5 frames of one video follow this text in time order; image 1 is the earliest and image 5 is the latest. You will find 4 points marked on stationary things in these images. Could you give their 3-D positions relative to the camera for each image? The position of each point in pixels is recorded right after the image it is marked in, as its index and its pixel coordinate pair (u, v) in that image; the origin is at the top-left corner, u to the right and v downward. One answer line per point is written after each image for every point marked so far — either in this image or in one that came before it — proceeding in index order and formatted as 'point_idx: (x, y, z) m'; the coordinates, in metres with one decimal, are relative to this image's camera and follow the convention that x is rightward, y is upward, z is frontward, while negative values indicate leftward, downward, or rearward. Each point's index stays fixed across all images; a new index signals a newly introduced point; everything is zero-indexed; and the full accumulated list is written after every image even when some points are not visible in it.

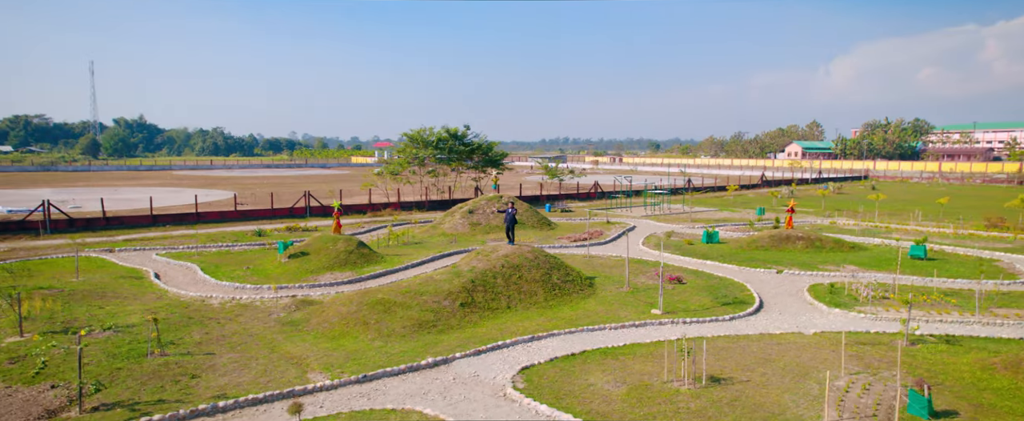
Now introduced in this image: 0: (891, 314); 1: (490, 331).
0: (+10.1, -2.7, +15.9) m
1: (-0.4, -2.8, +14.3) m
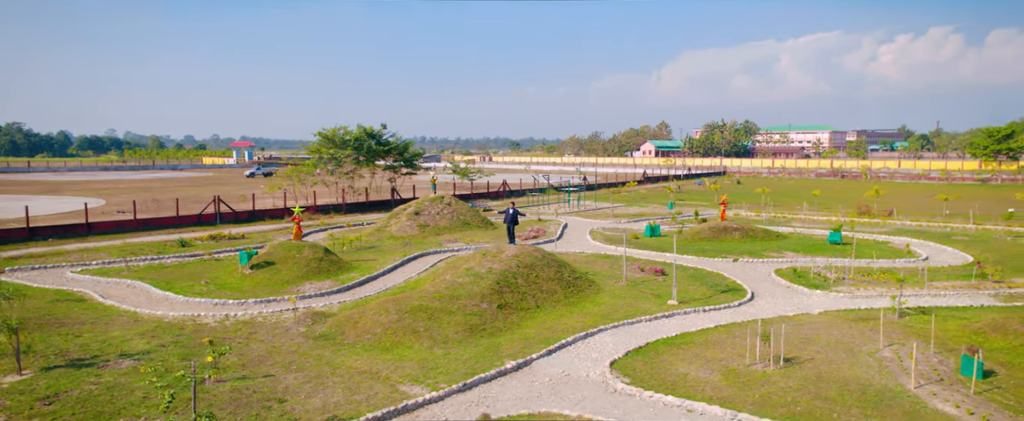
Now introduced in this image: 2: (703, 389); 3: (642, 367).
0: (+10.6, -2.5, +18.1) m
1: (+0.7, -2.8, +14.3) m
2: (+3.4, -3.2, +10.7) m
3: (+2.6, -3.1, +11.8) m
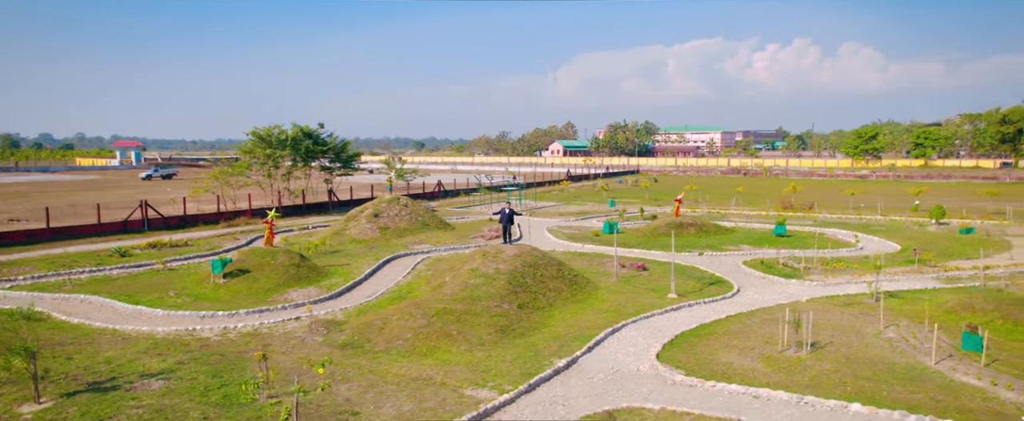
0: (+10.6, -2.3, +19.7) m
1: (+1.3, -2.8, +14.5) m
2: (+4.6, -3.1, +11.3) m
3: (+3.6, -3.0, +12.3) m
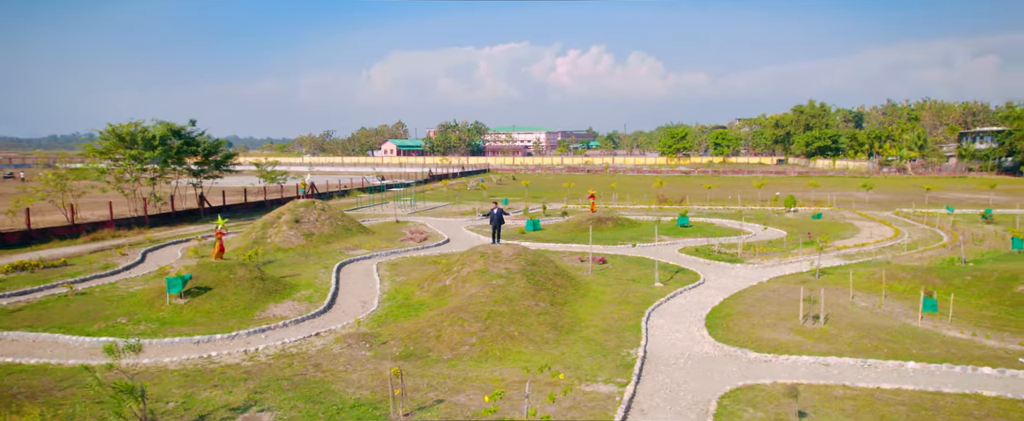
0: (+9.7, -2.0, +22.7) m
1: (+2.3, -2.8, +15.1) m
2: (+6.3, -2.9, +12.9) m
3: (+5.1, -2.9, +13.6) m
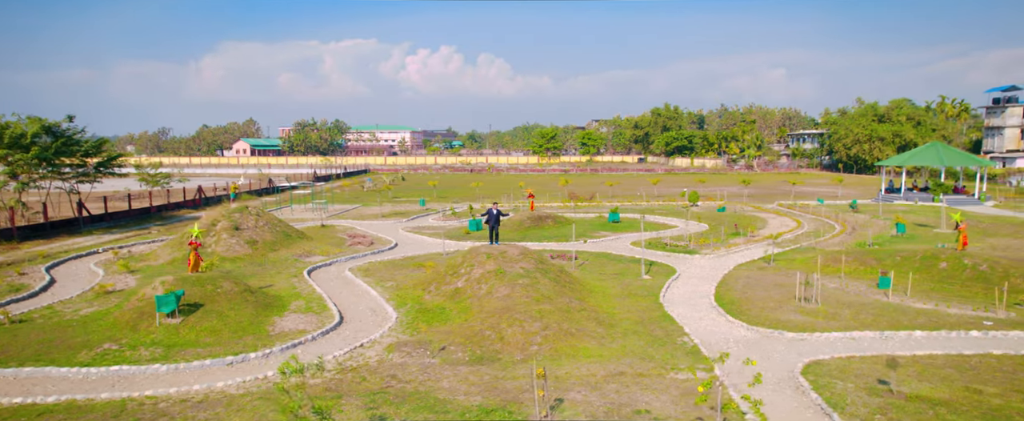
0: (+8.7, -1.8, +25.0) m
1: (+3.1, -2.7, +16.0) m
2: (+7.5, -2.8, +14.7) m
3: (+6.2, -2.8, +15.1) m
